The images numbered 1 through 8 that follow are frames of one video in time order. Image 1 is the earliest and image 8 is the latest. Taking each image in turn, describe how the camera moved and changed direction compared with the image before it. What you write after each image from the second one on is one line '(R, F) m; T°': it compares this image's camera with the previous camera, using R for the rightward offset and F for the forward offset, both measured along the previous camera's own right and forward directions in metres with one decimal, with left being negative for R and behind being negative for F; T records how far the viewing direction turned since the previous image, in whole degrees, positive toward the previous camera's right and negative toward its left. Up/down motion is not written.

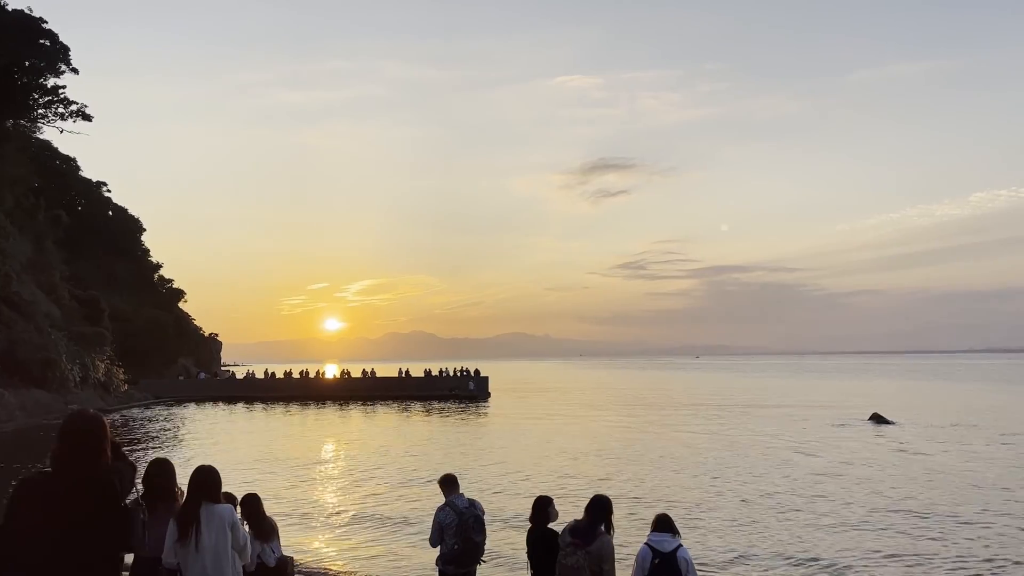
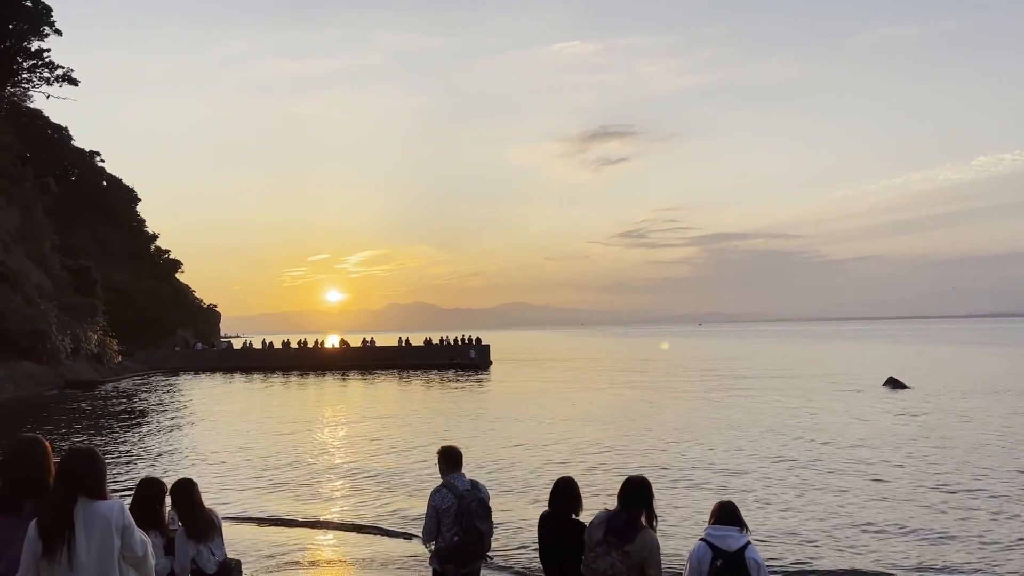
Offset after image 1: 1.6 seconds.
(0.0, +1.3) m; 0°
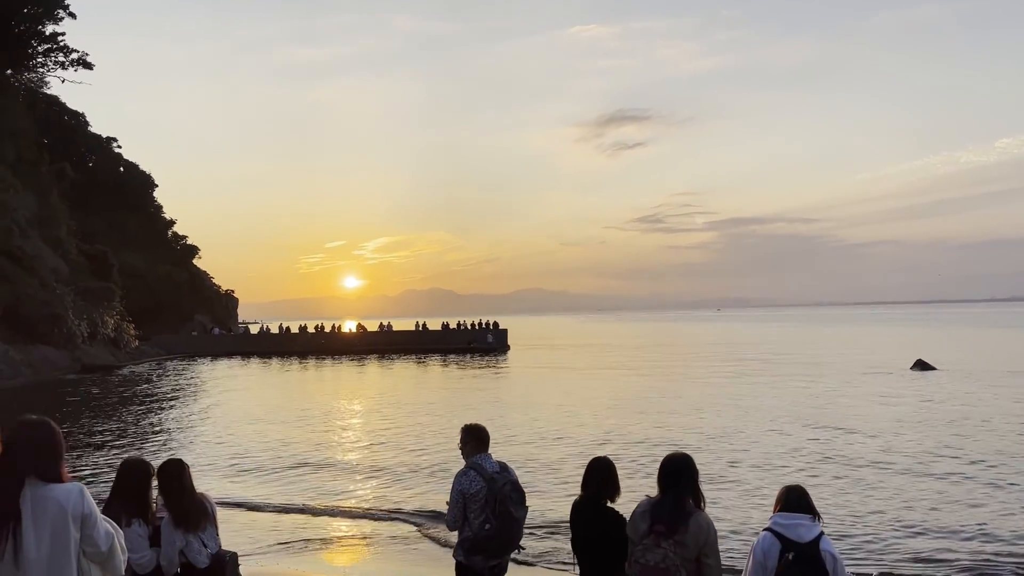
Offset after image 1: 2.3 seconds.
(-0.1, +0.5) m; -1°
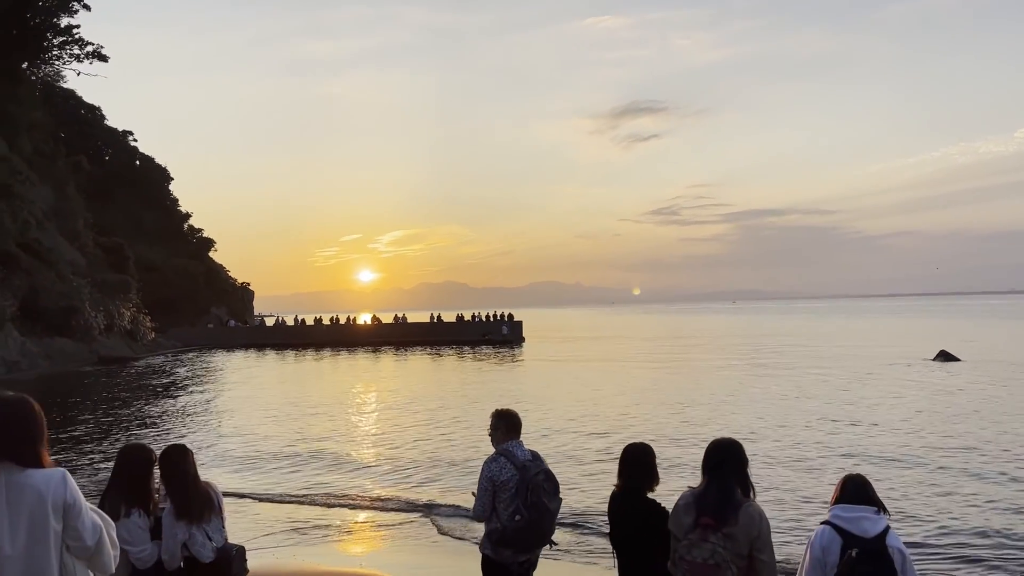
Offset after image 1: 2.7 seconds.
(-0.1, +0.3) m; -1°
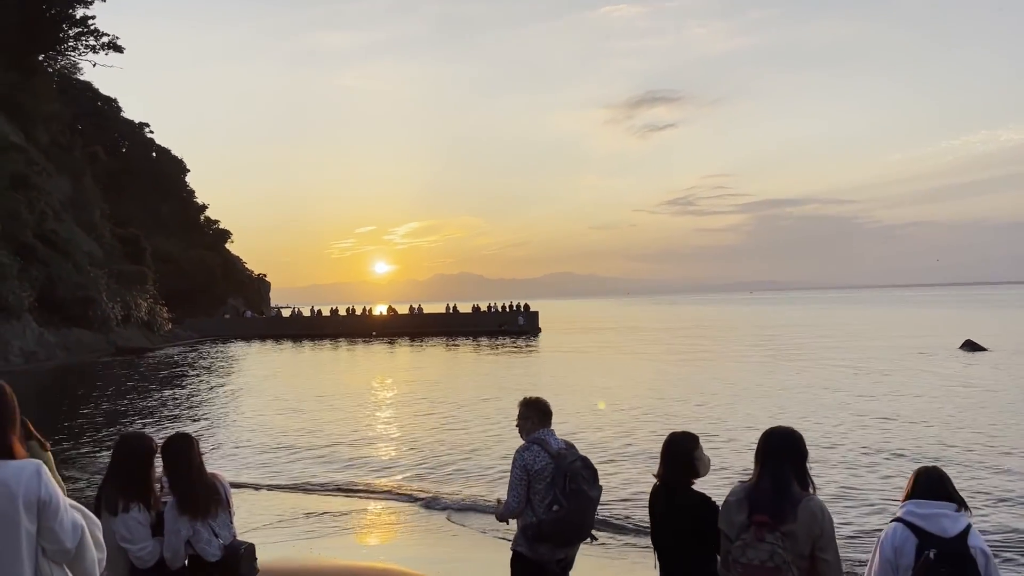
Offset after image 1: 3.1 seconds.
(-0.1, +0.3) m; -1°
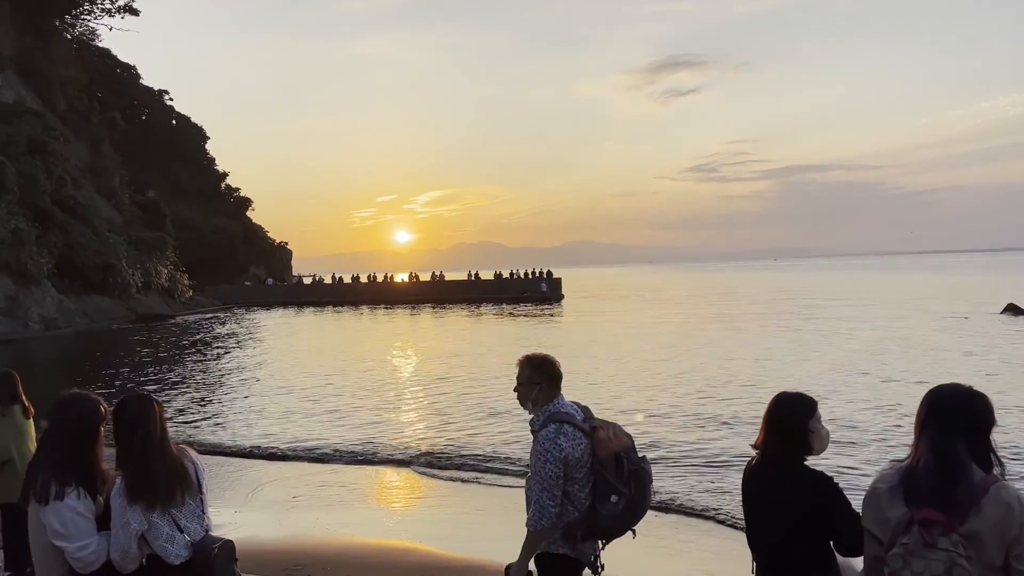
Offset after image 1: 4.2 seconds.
(-0.1, +0.8) m; -1°
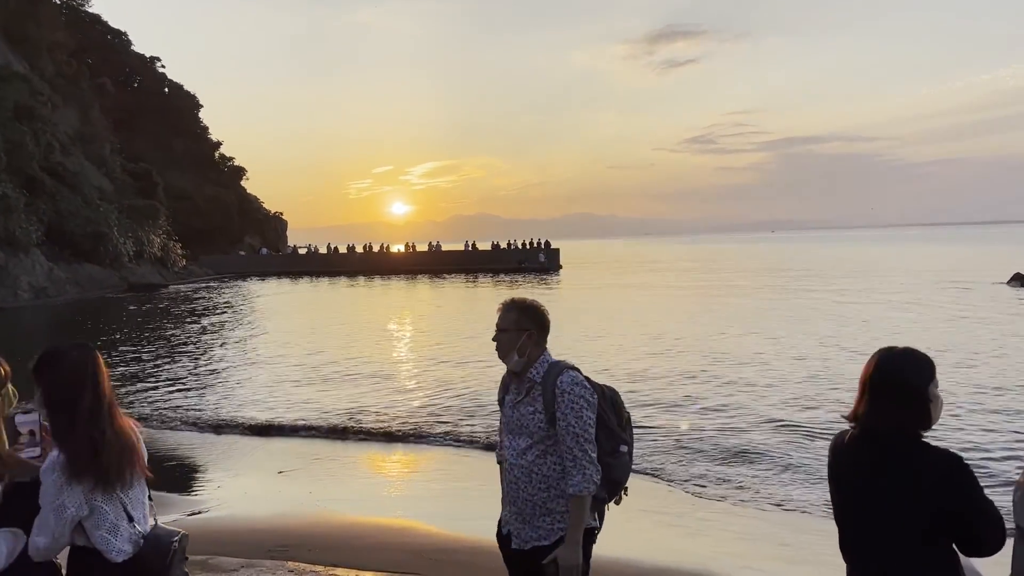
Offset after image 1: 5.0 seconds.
(-0.1, +0.6) m; 0°
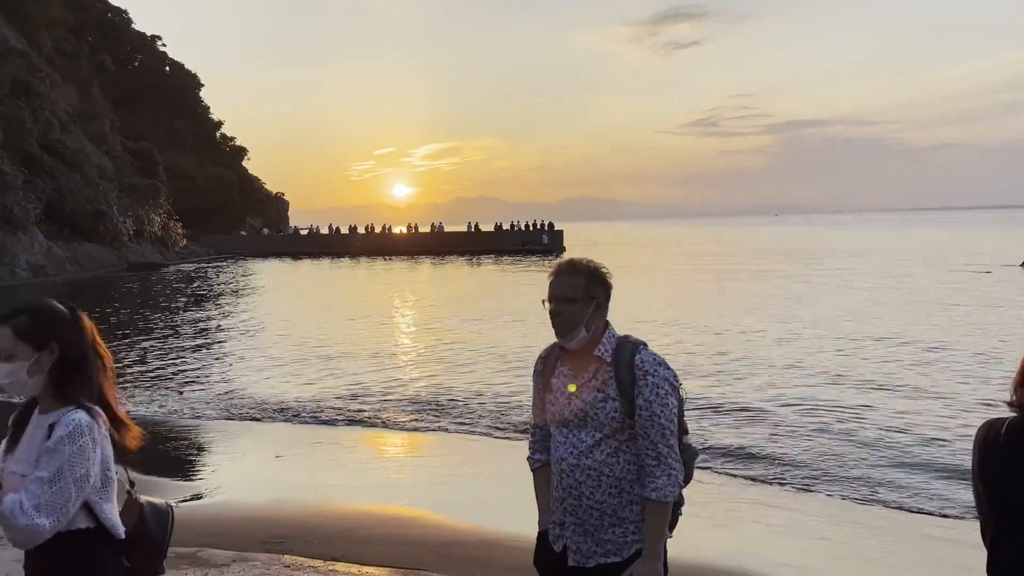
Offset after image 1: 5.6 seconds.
(-0.1, +0.5) m; 0°
